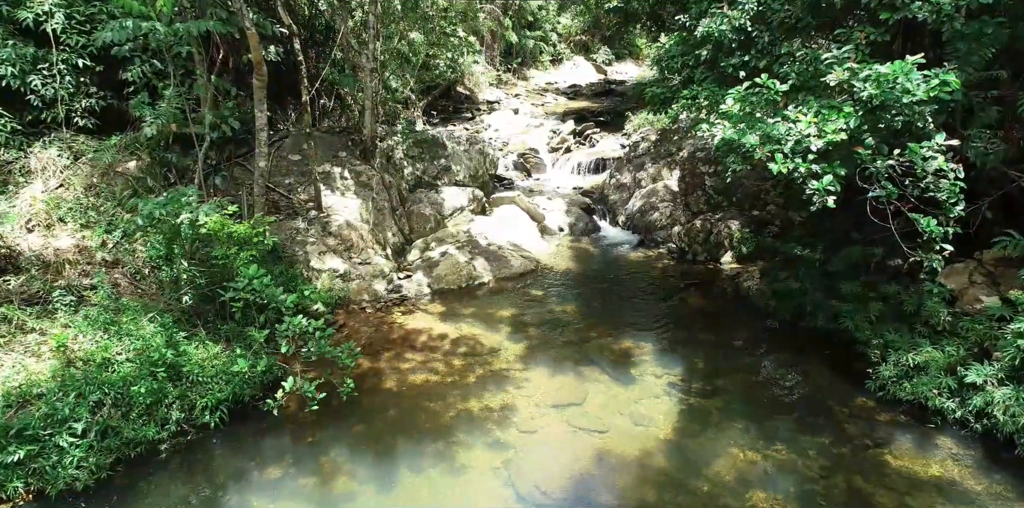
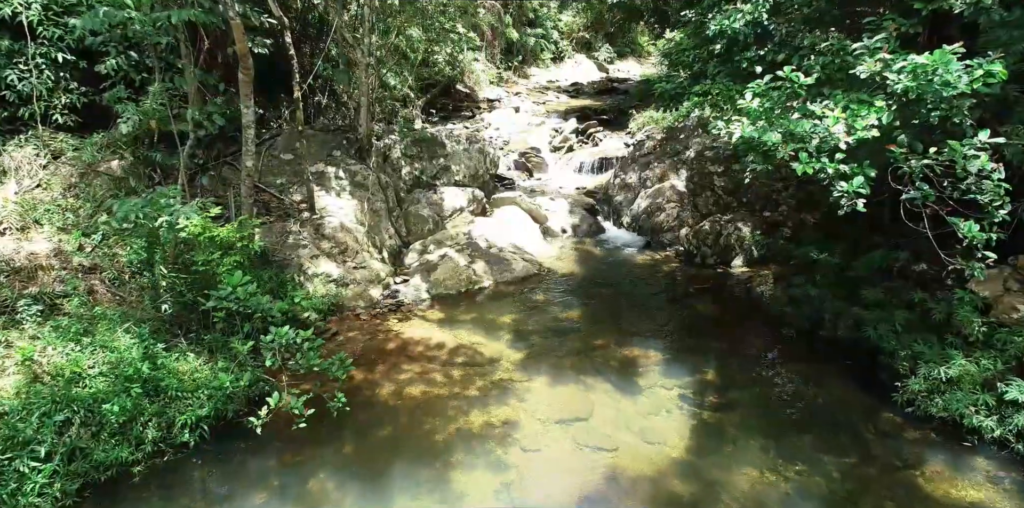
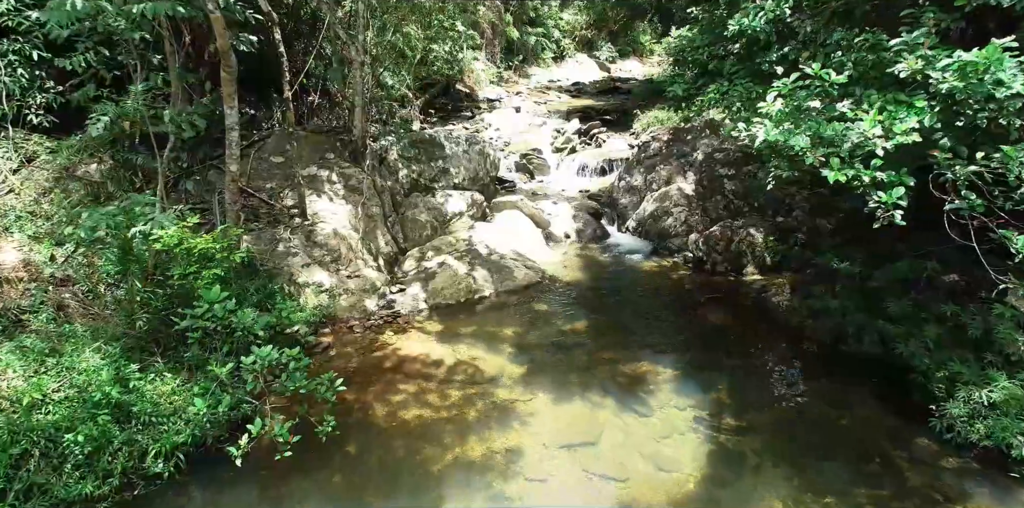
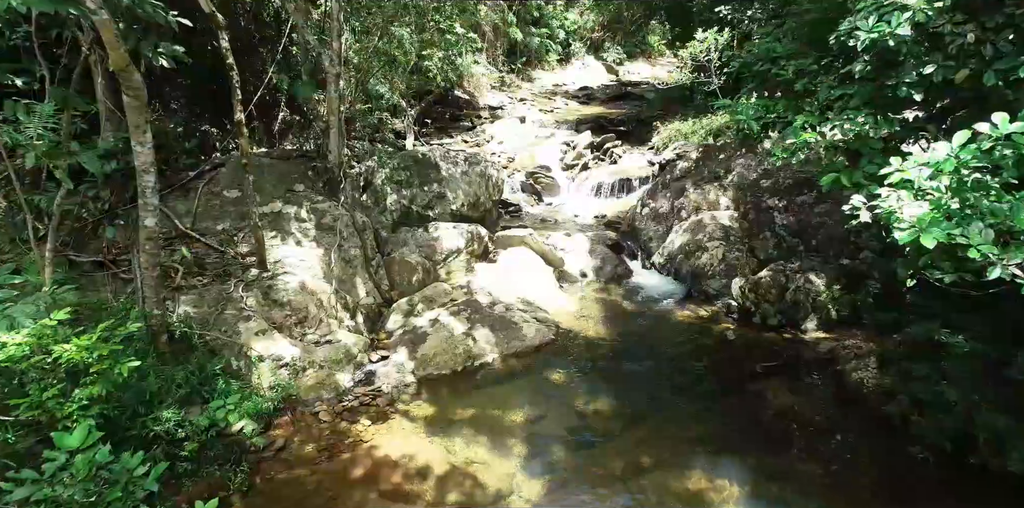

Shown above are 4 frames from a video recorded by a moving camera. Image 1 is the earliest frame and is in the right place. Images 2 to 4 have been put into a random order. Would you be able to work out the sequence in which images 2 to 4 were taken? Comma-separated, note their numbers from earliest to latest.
2, 3, 4
